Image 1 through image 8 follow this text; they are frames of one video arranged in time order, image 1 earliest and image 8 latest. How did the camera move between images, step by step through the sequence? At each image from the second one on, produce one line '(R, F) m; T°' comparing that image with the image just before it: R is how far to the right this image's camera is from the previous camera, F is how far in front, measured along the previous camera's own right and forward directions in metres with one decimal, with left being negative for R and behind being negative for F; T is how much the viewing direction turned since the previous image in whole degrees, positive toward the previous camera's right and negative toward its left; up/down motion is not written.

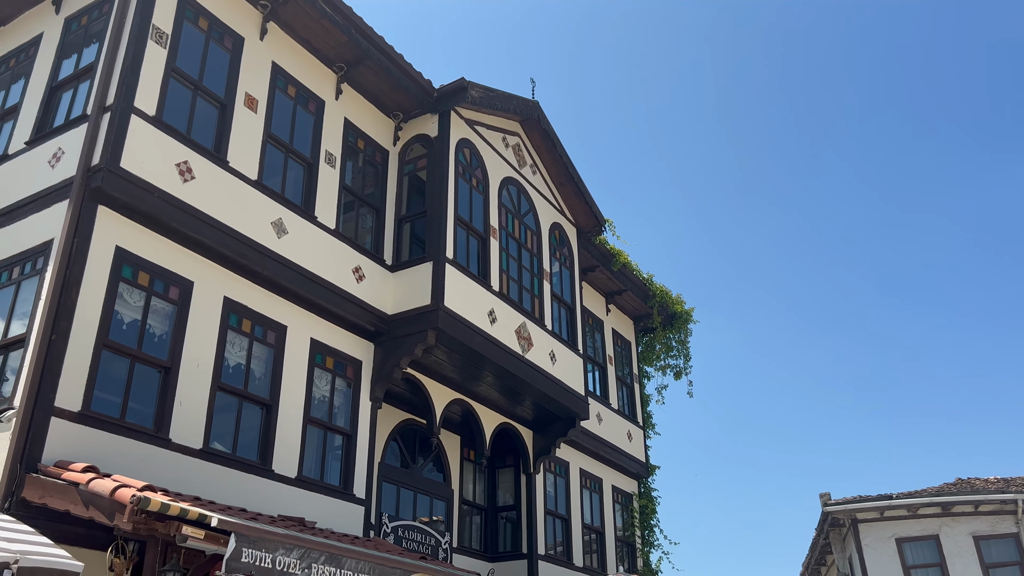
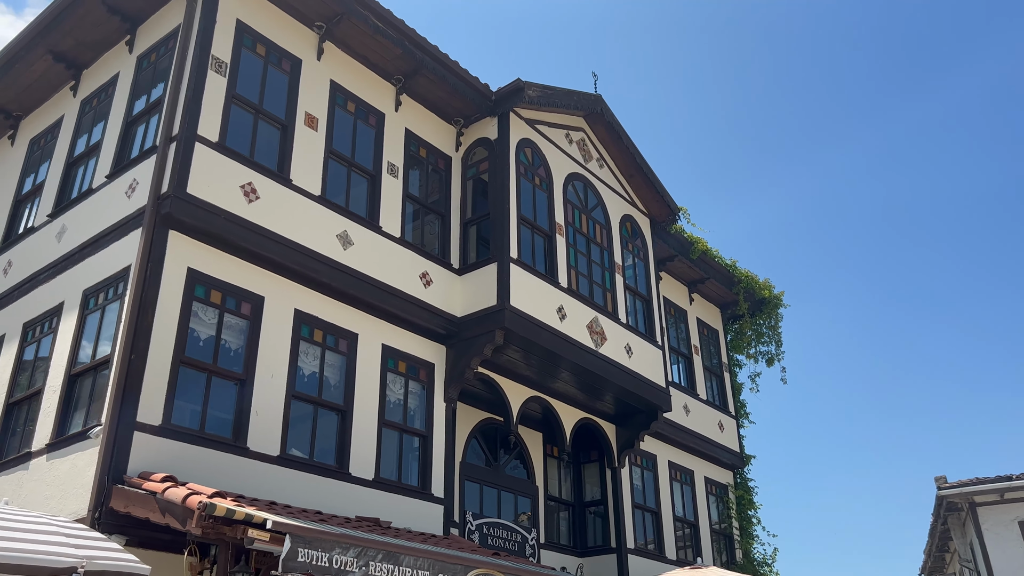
(+0.5, 0.0) m; -7°
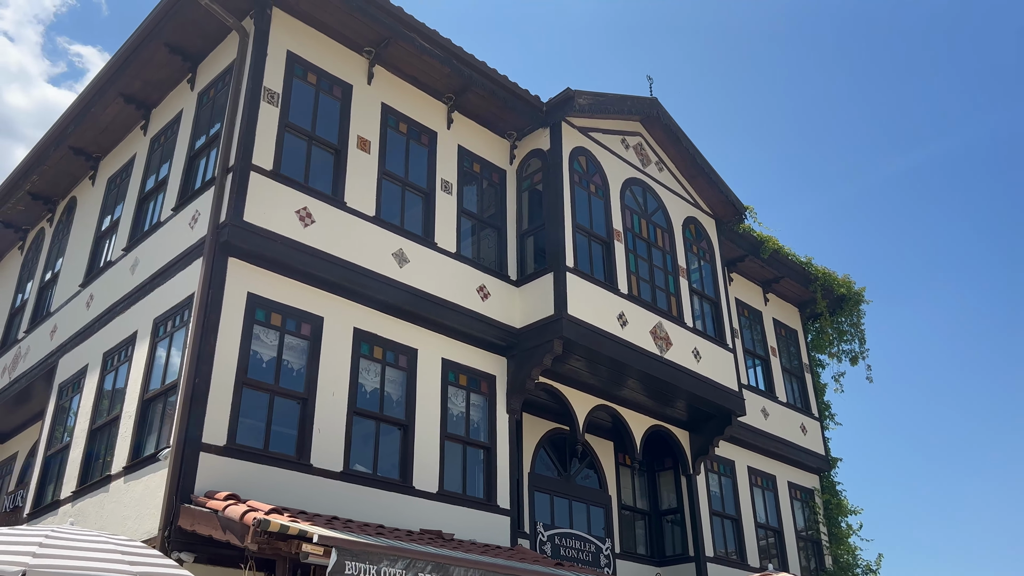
(+0.4, 0.0) m; -6°
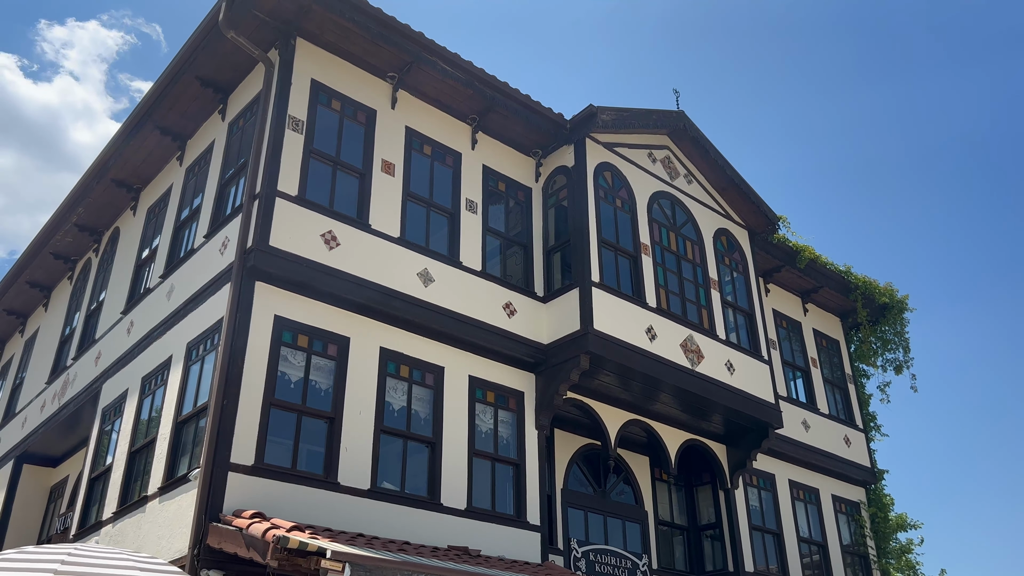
(+0.3, -0.1) m; -3°
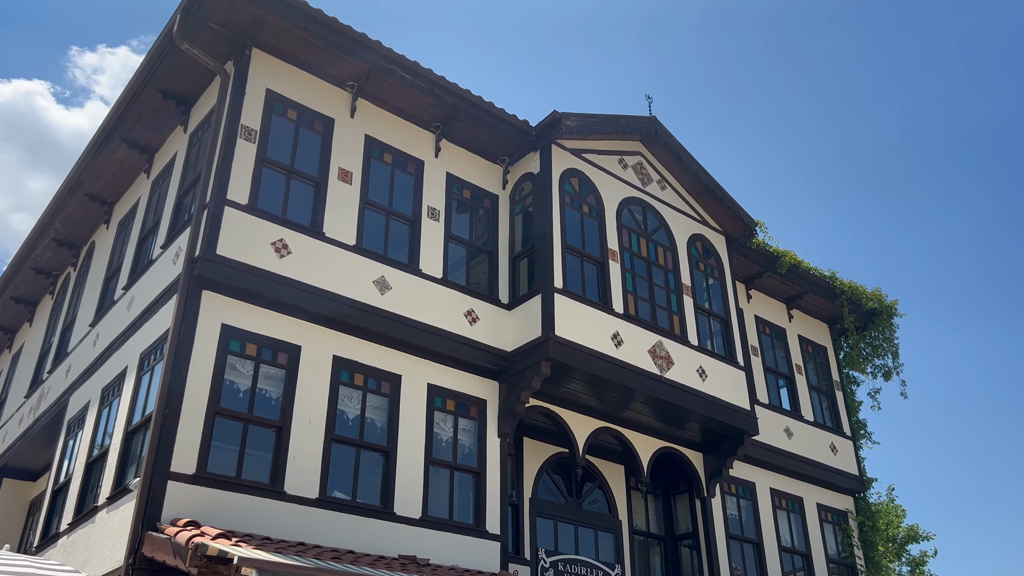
(+0.8, +0.1) m; -1°
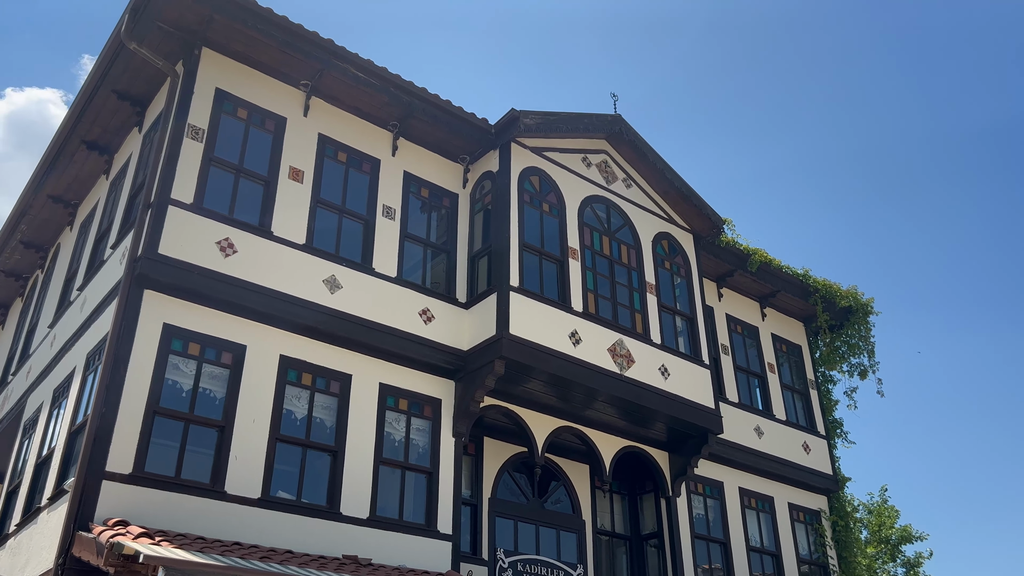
(+0.7, +0.1) m; 0°
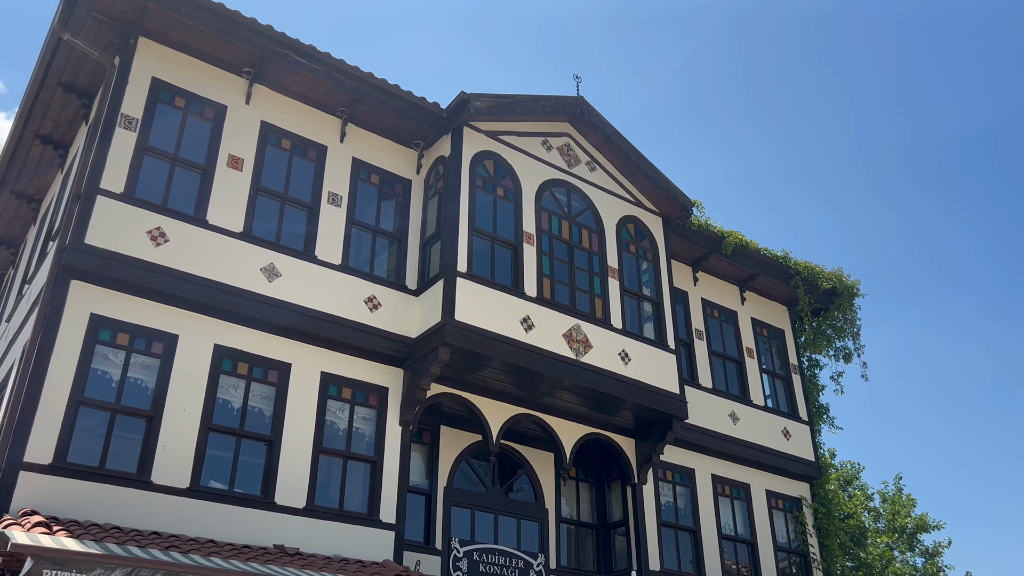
(+1.1, +0.2) m; -2°
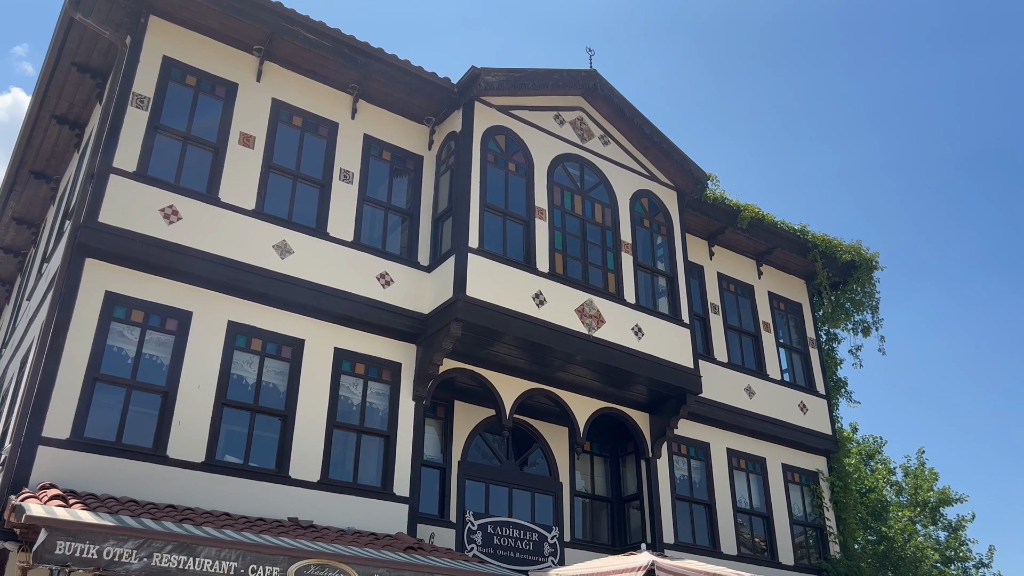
(+0.1, 0.0) m; -2°
